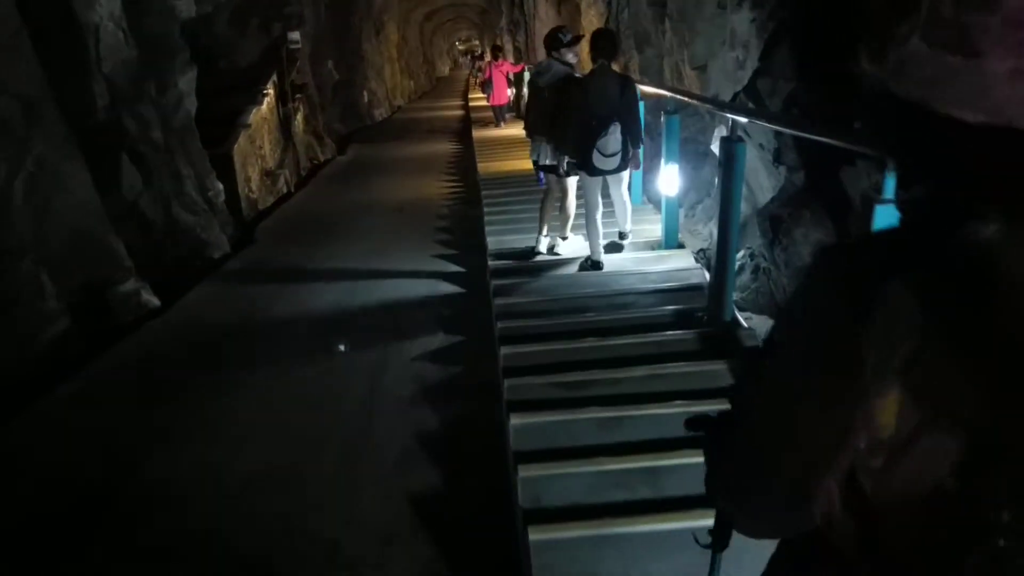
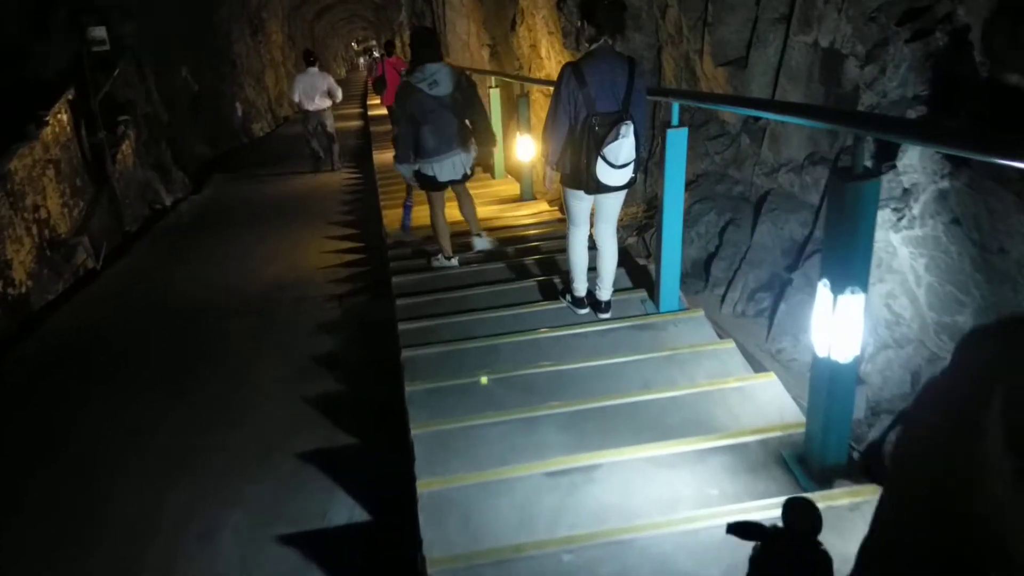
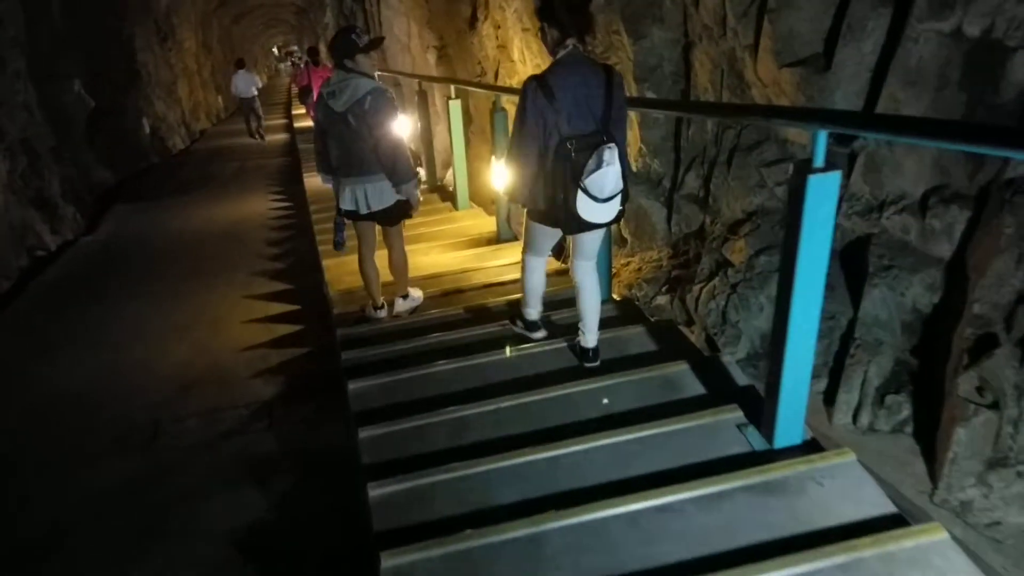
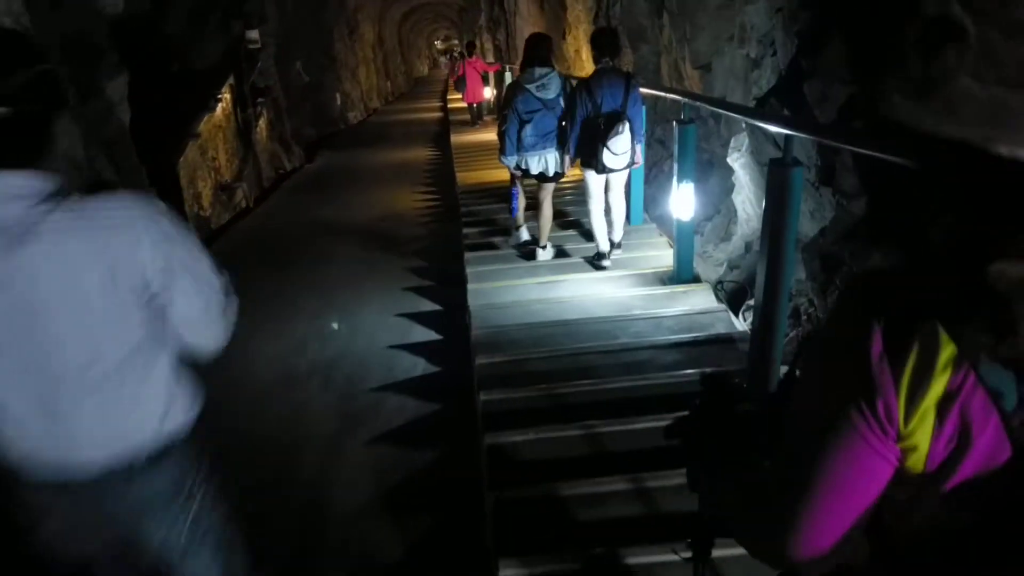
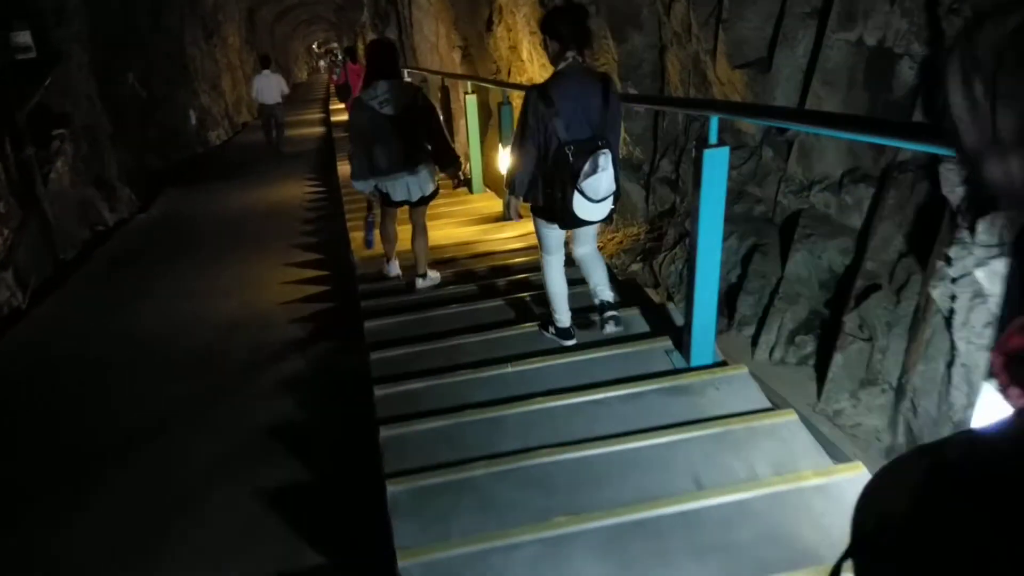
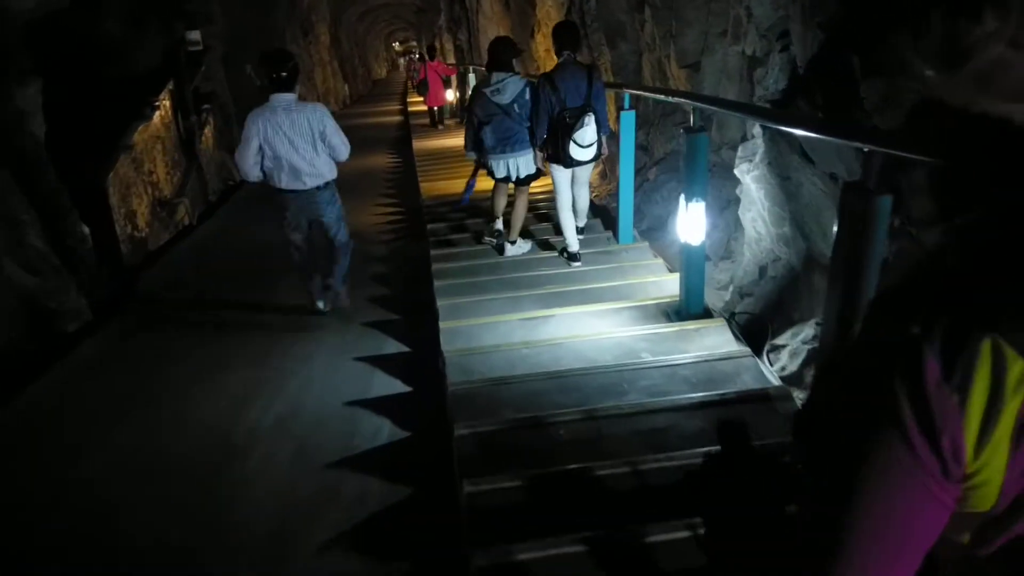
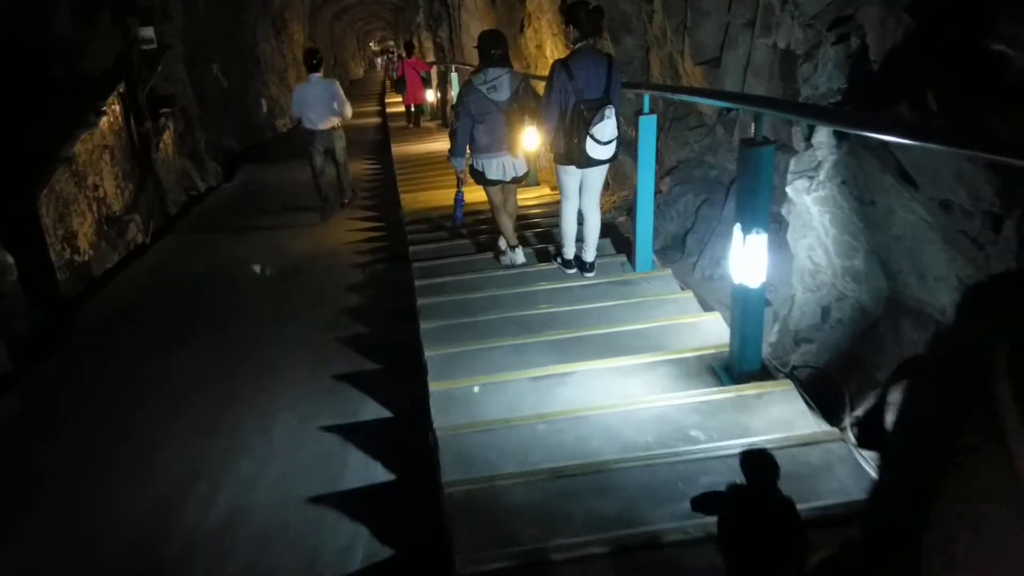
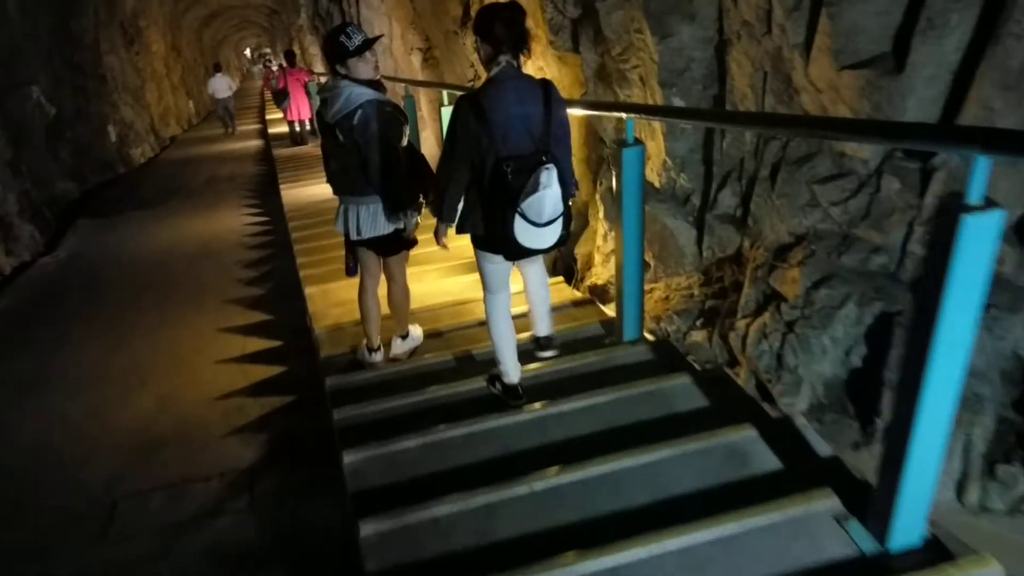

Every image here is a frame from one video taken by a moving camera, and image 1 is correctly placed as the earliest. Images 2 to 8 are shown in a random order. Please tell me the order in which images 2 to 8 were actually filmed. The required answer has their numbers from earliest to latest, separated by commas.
4, 6, 7, 2, 5, 3, 8
